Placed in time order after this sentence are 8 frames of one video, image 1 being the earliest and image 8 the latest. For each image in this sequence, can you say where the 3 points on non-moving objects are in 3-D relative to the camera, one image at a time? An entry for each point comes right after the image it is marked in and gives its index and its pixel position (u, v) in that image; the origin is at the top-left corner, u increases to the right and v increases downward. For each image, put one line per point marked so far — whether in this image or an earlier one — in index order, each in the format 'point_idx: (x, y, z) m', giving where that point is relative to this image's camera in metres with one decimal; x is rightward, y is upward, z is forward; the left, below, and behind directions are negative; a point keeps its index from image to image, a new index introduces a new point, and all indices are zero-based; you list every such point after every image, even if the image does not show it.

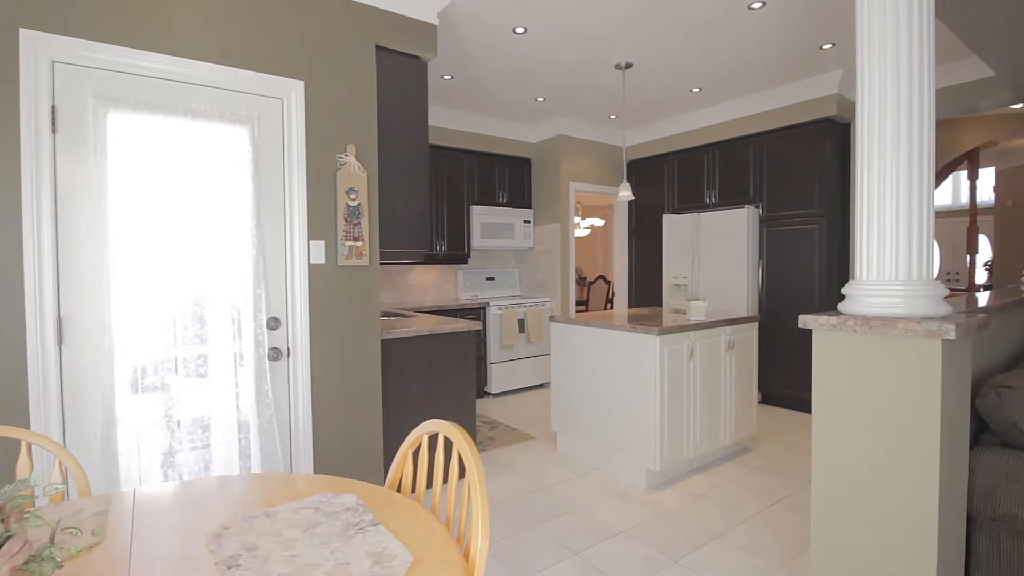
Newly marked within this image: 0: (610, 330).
0: (+0.6, -0.3, +3.2) m
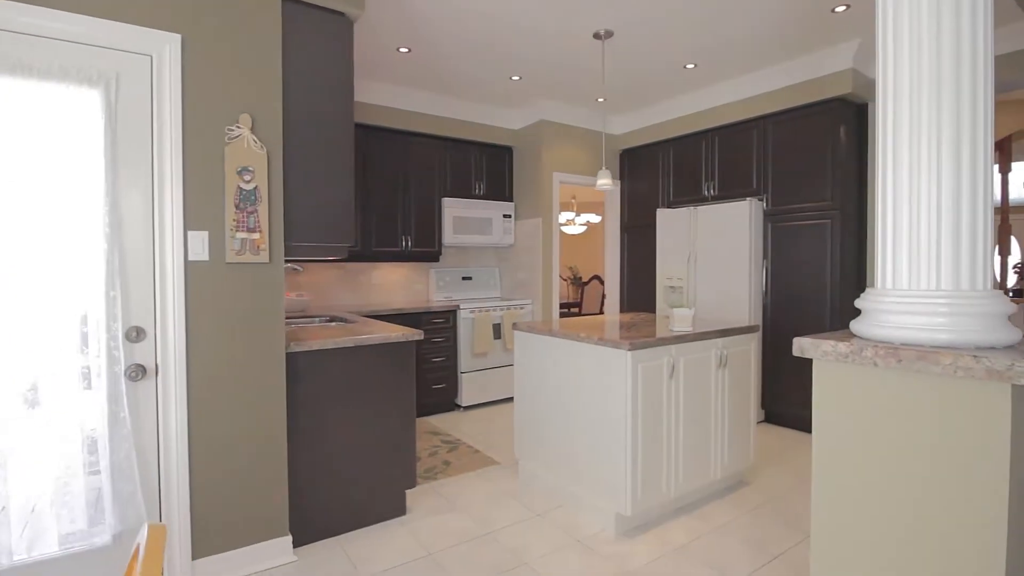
0: (+0.3, -0.3, +2.6) m
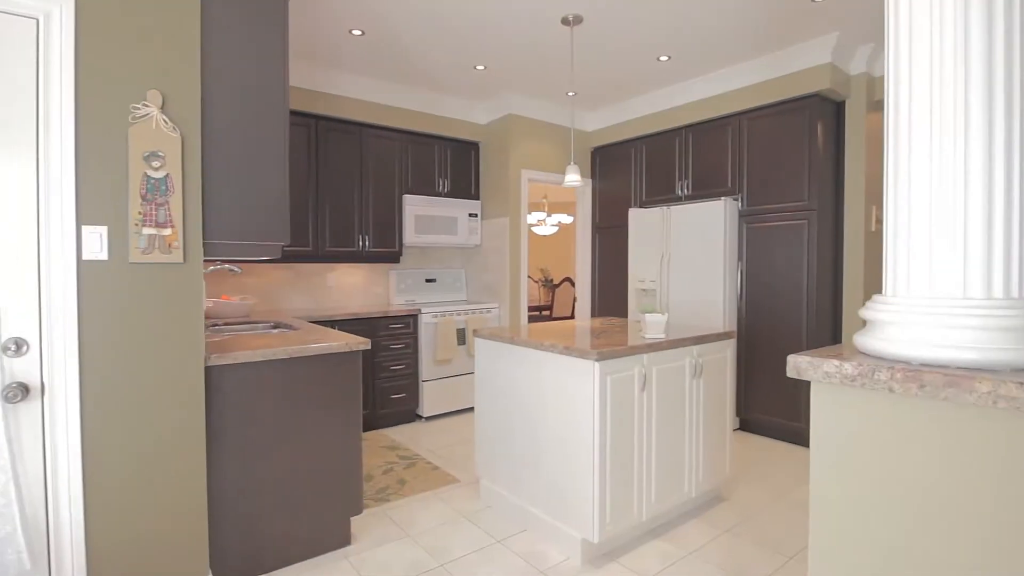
0: (+0.1, -0.3, +2.4) m
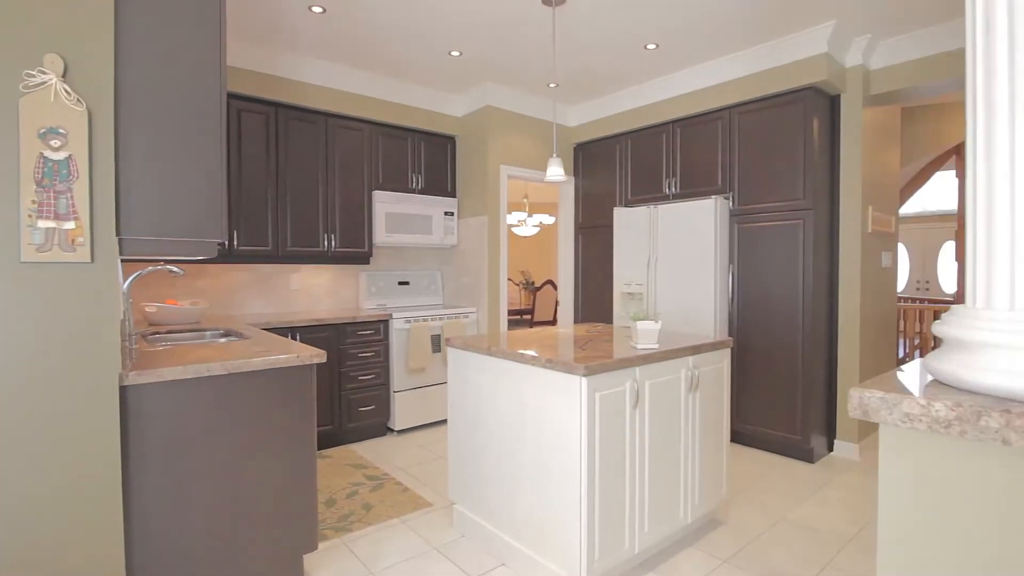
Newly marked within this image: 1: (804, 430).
0: (0.0, -0.3, +2.2) m
1: (+1.9, -0.9, +3.3) m
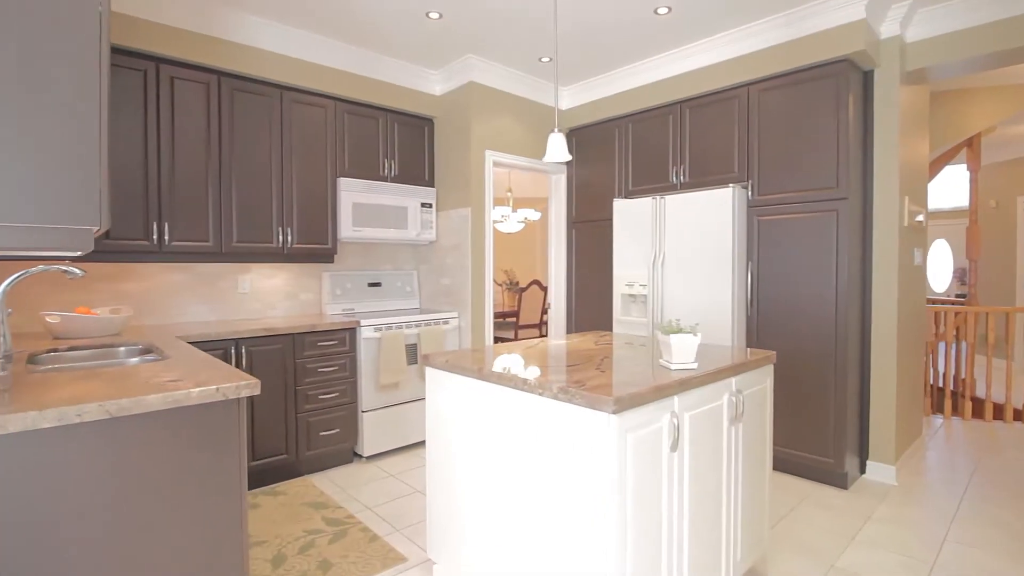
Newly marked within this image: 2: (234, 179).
0: (0.0, -0.3, +1.6) m
1: (+1.8, -0.9, +2.9) m
2: (-1.7, +0.6, +3.1) m
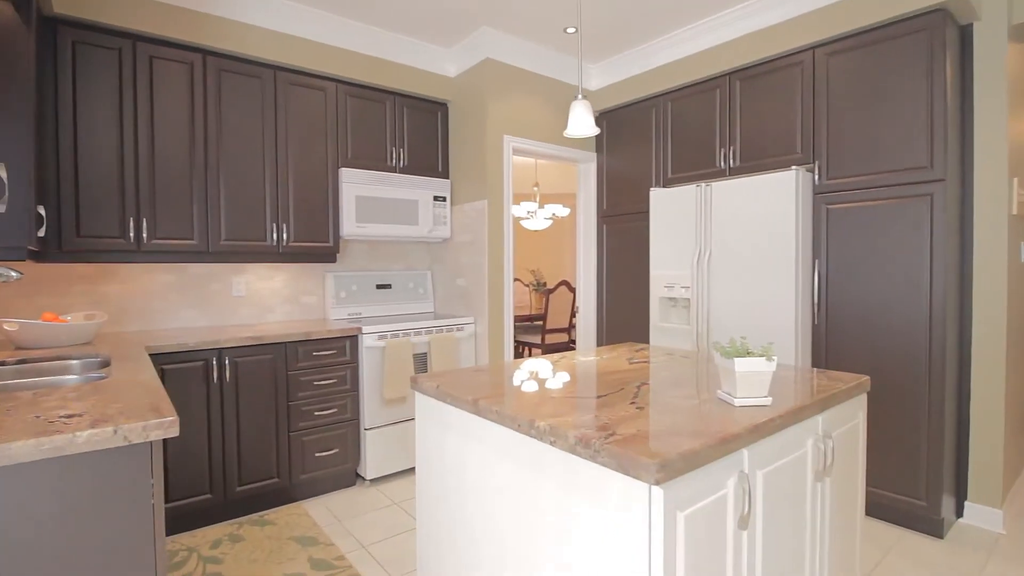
0: (0.0, -0.4, +1.2) m
1: (+1.9, -0.9, +2.4) m
2: (-1.5, +0.6, +2.8) m
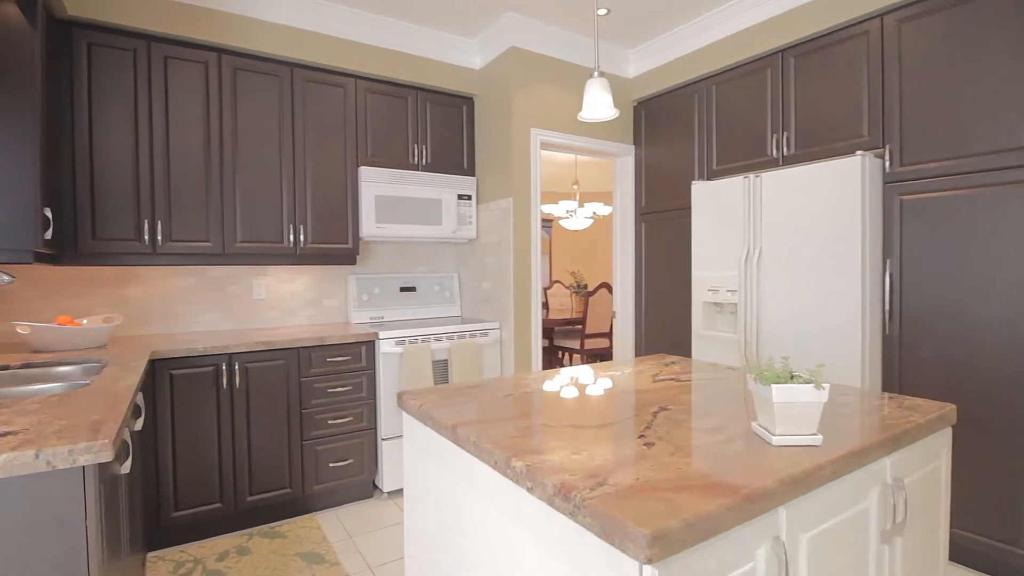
0: (0.0, -0.4, +1.0) m
1: (+2.0, -0.9, +2.0) m
2: (-1.4, +0.6, +2.7) m
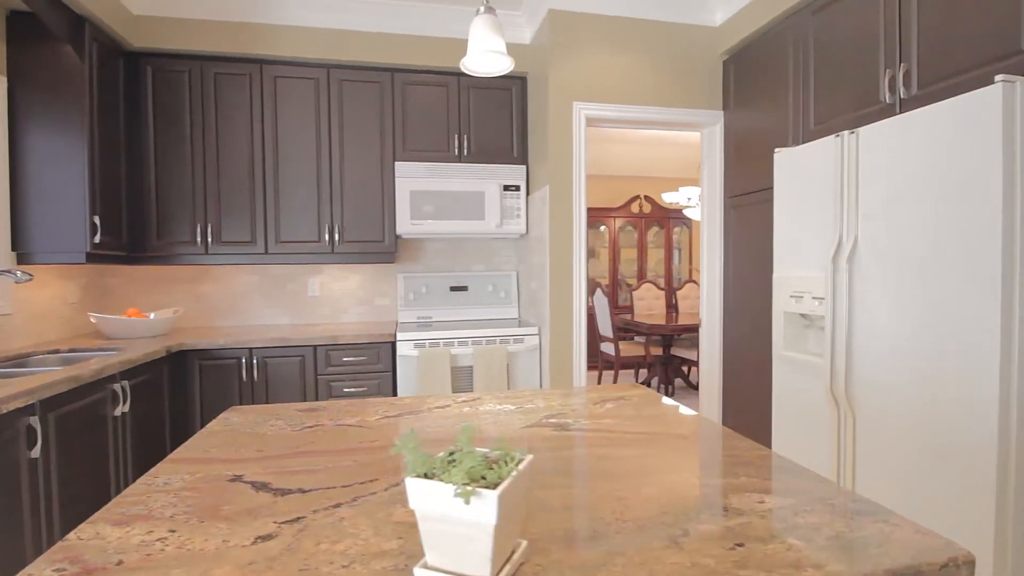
0: (-0.6, -0.4, +0.8) m
1: (+1.6, -1.0, +1.0) m
2: (-1.3, +0.6, +2.8) m
